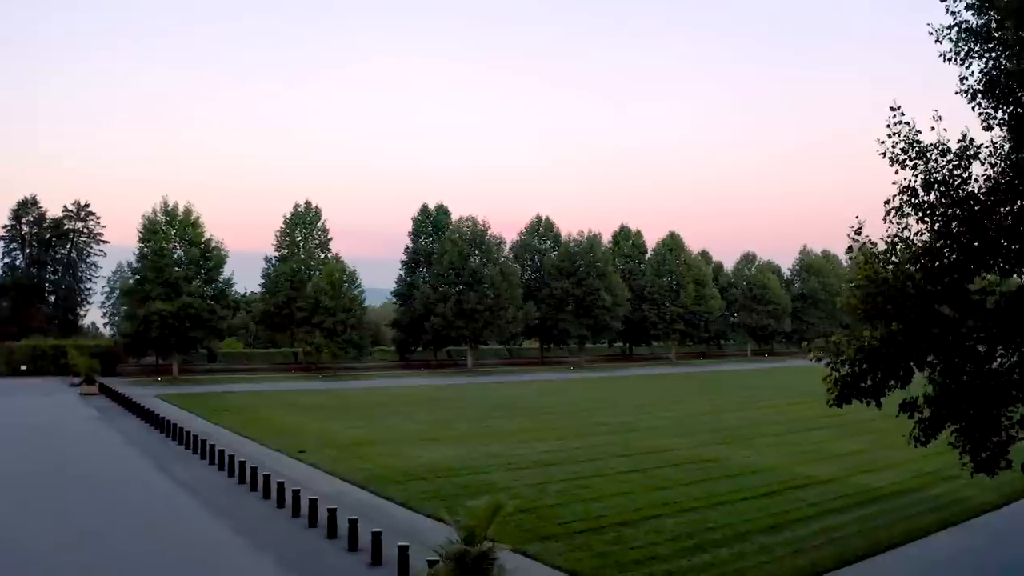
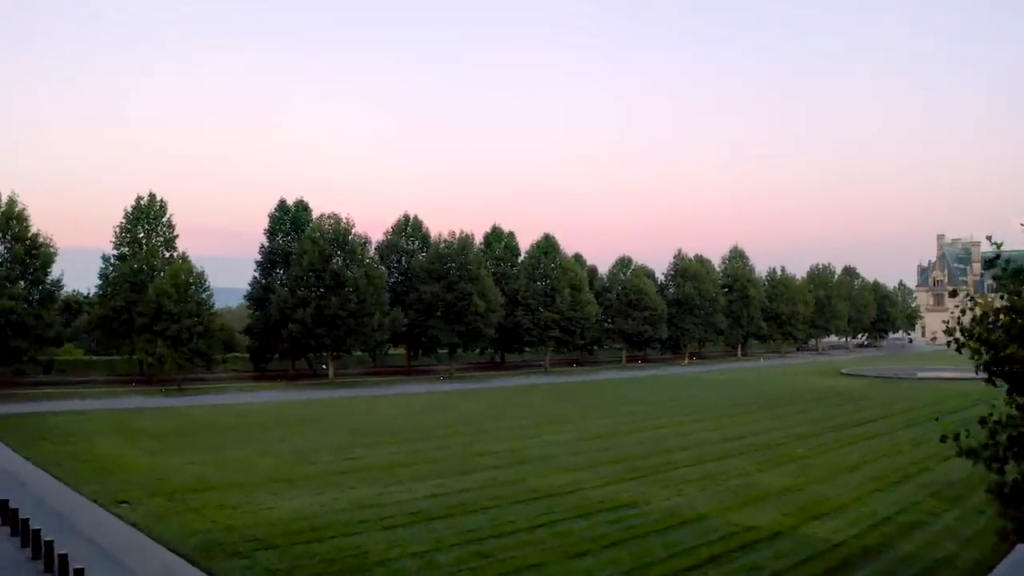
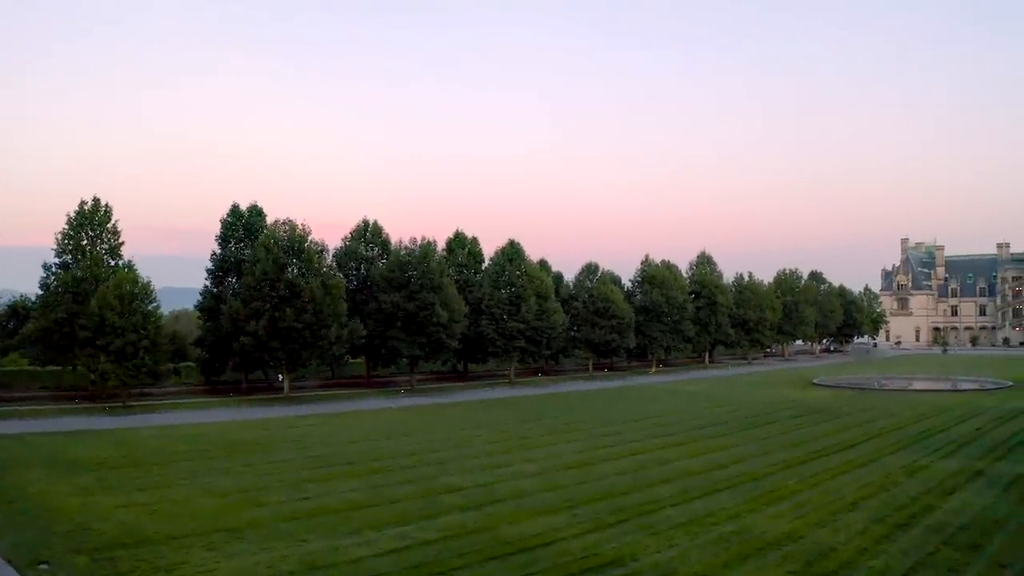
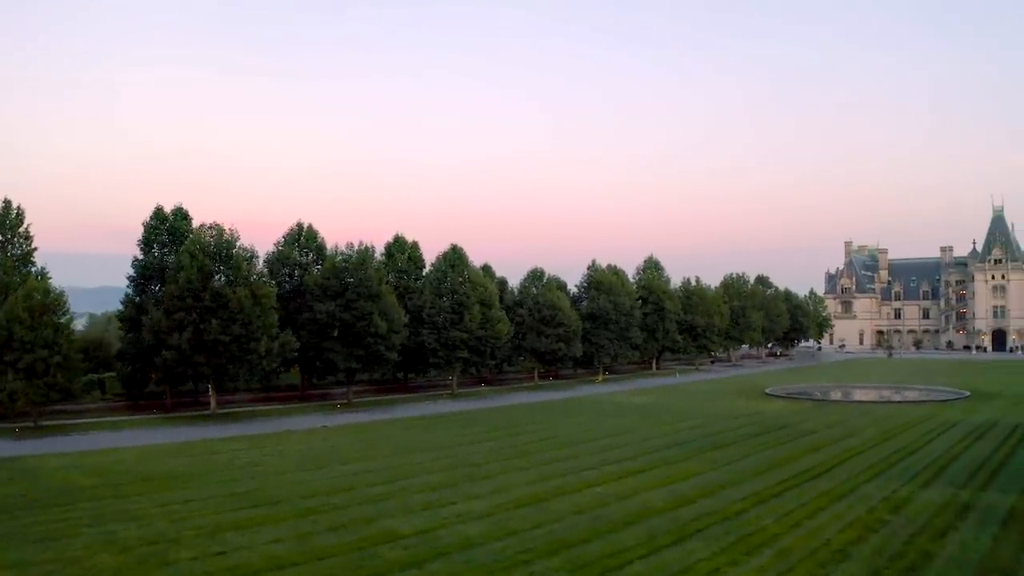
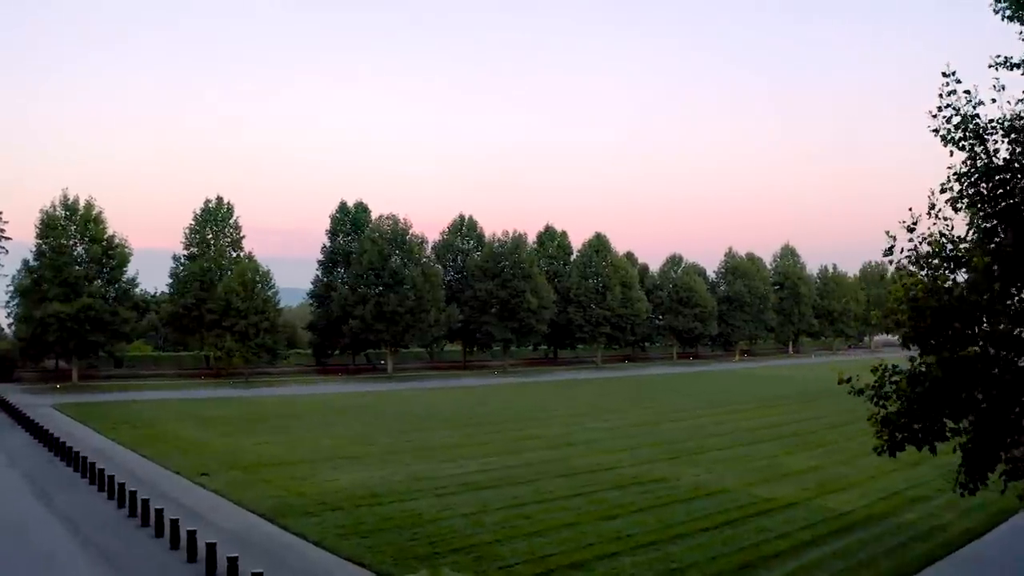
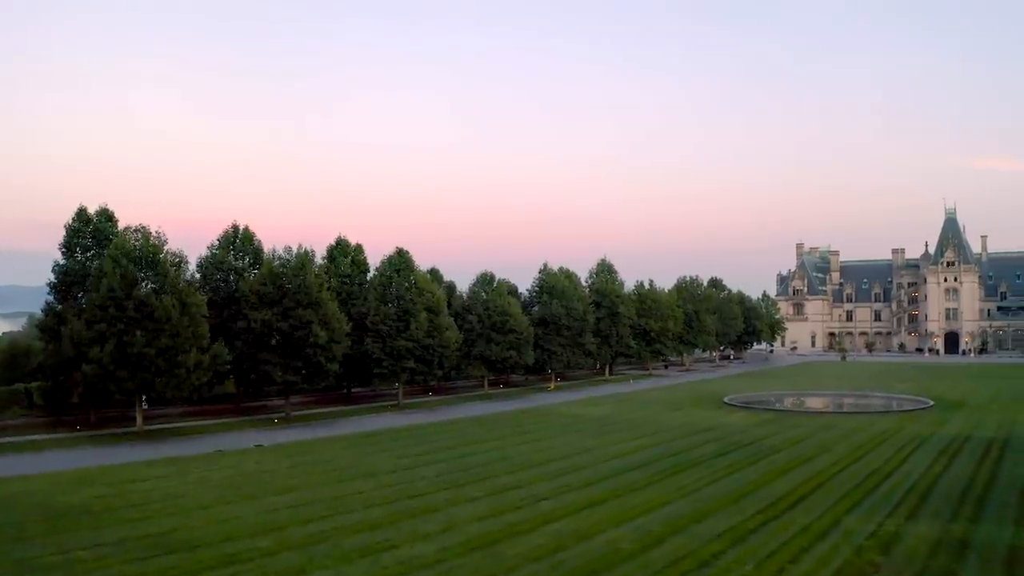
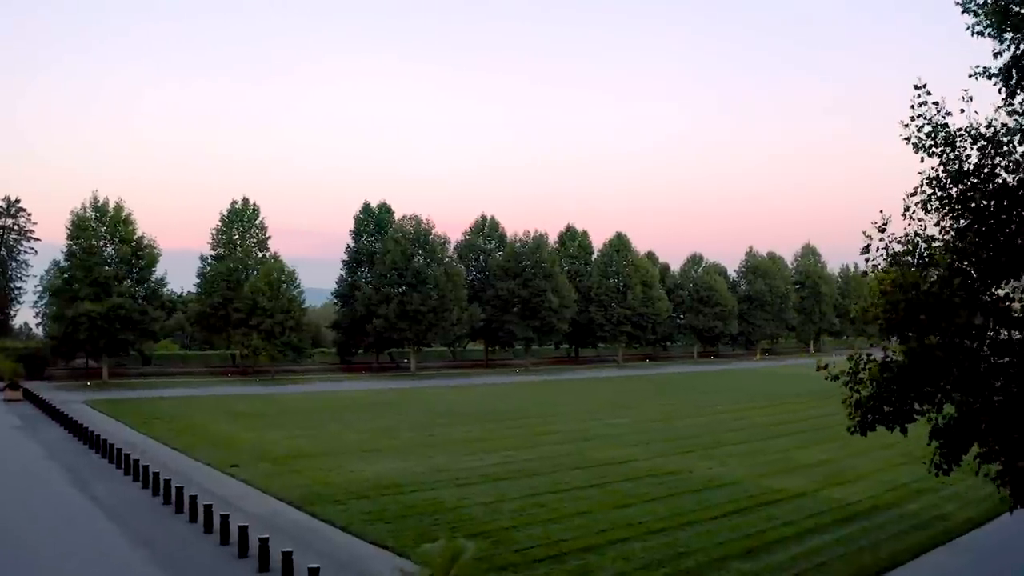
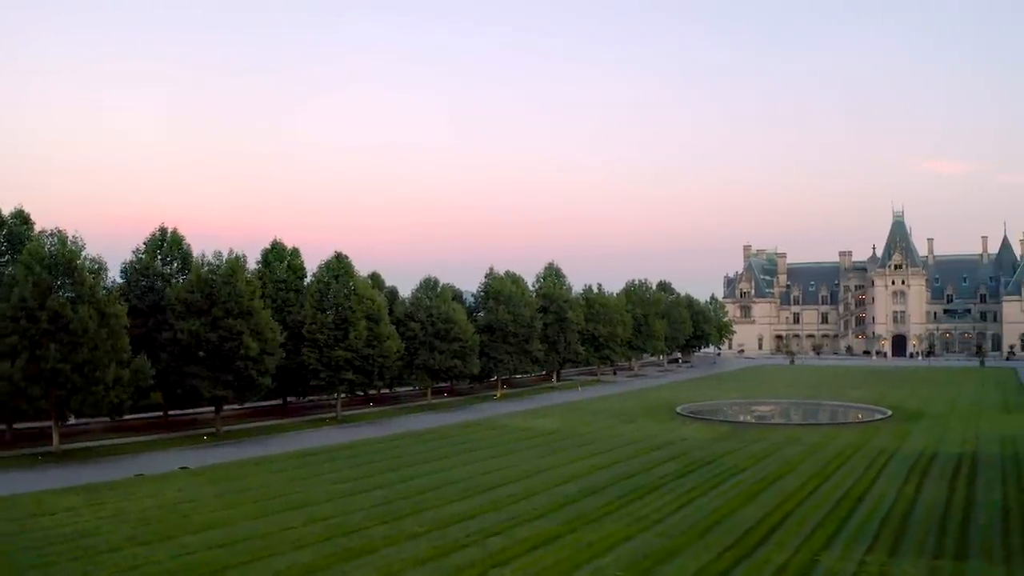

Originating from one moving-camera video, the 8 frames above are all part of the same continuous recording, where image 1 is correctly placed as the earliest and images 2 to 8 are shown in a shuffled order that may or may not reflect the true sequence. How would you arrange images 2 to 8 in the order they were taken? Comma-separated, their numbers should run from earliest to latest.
7, 5, 2, 3, 4, 6, 8
